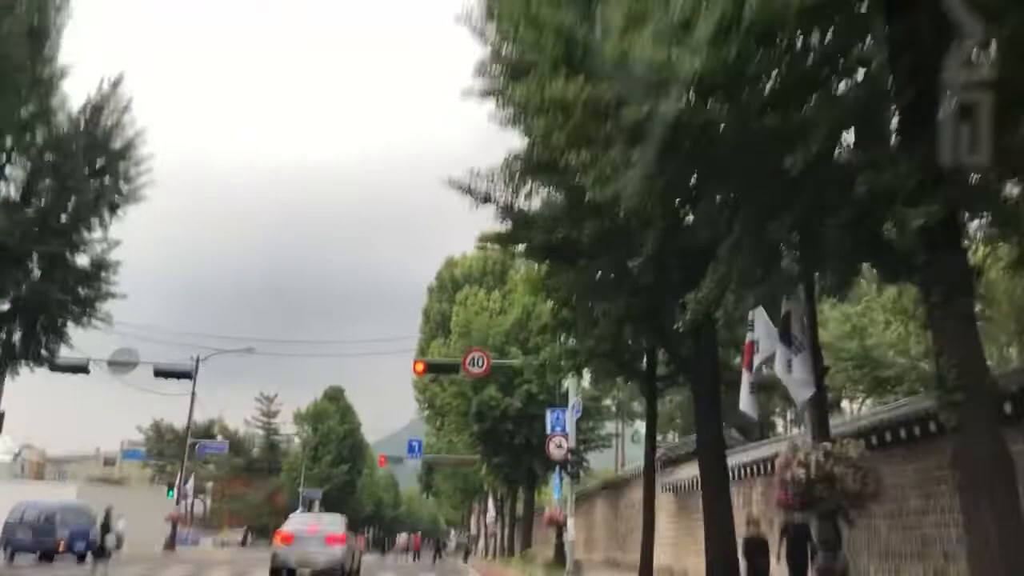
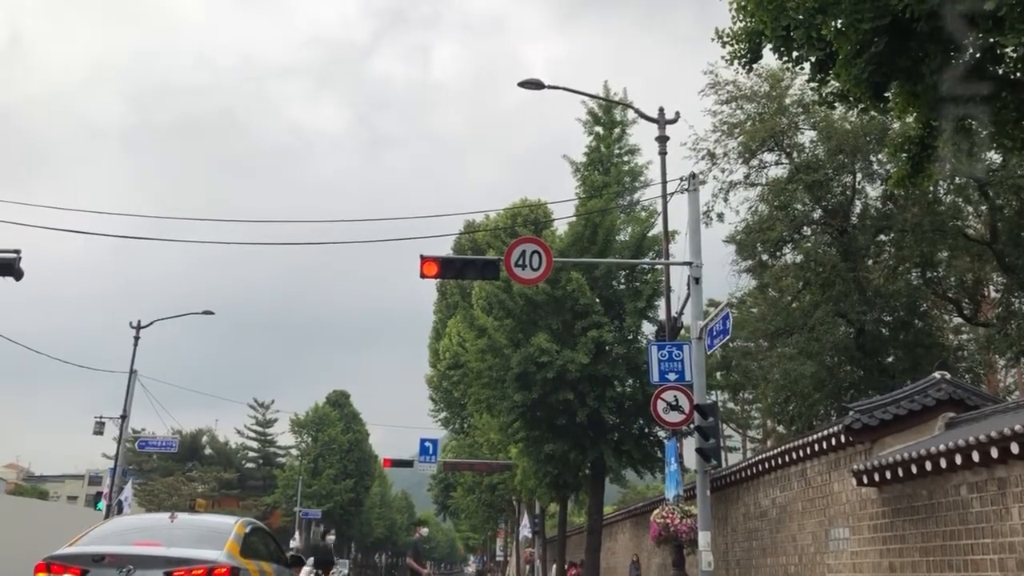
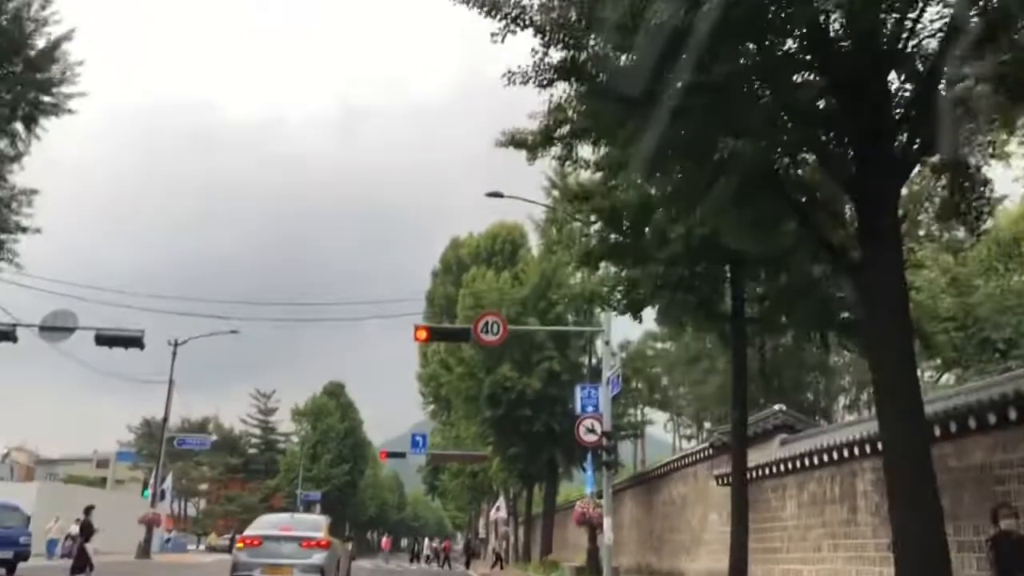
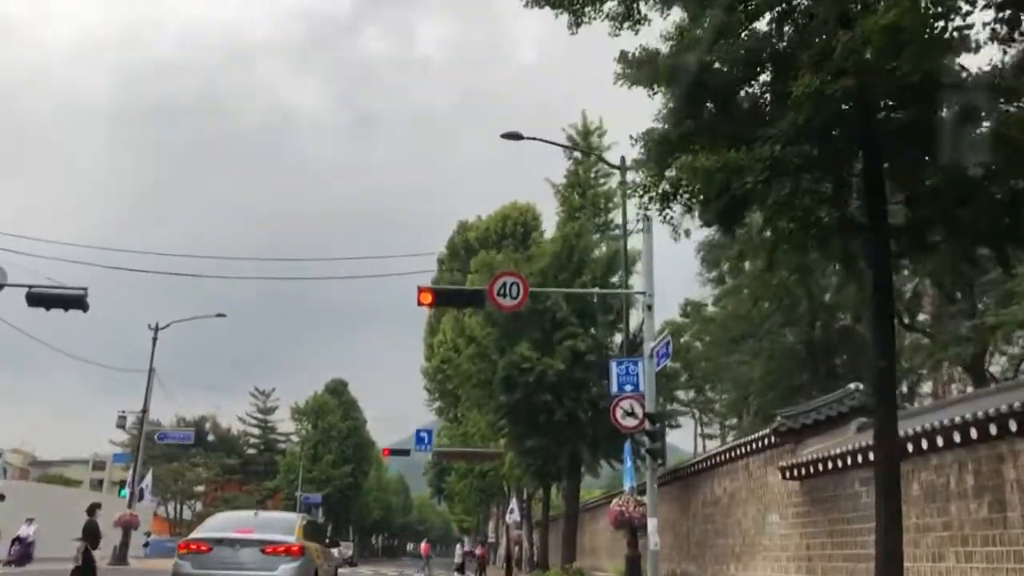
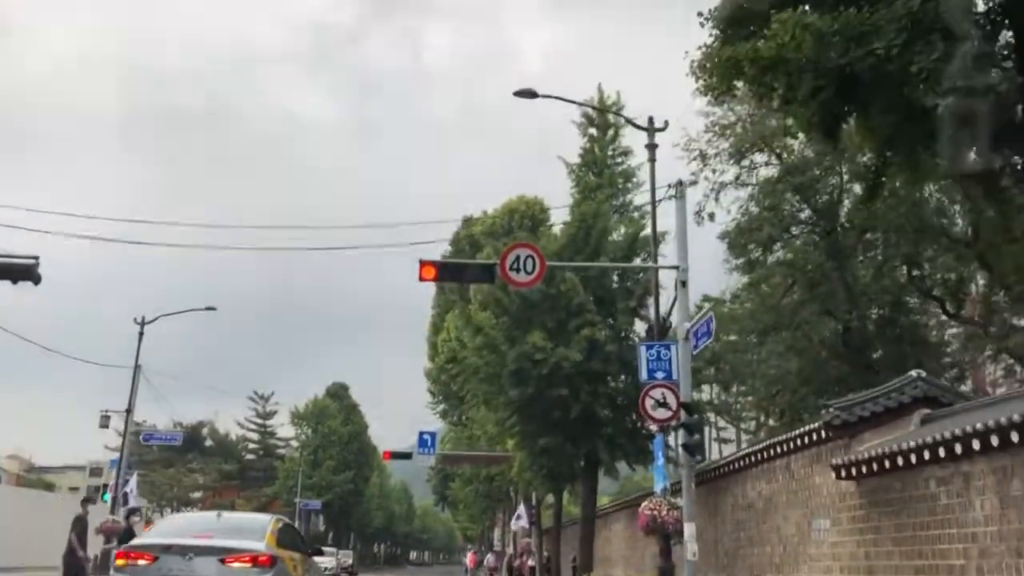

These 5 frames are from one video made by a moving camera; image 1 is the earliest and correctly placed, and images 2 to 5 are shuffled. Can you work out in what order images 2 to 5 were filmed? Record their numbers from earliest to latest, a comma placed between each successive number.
3, 4, 5, 2
